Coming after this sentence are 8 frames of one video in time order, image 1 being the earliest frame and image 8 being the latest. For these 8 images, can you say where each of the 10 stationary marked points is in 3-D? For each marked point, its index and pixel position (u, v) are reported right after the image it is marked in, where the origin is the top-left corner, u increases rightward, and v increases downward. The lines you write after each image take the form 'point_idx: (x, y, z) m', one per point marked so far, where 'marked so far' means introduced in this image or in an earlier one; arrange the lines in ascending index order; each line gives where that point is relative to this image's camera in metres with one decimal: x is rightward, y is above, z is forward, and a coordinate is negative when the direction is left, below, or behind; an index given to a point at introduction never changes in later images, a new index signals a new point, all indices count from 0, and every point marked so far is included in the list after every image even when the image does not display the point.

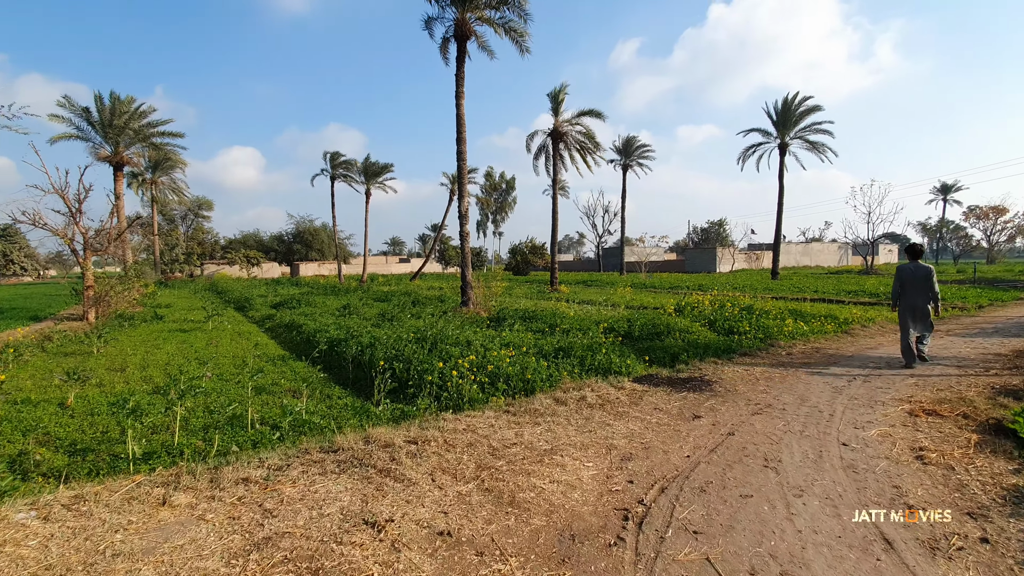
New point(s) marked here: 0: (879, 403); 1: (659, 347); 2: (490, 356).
0: (+4.0, -1.2, +5.4) m
1: (+2.5, -1.0, +8.5) m
2: (-0.3, -1.0, +7.1) m
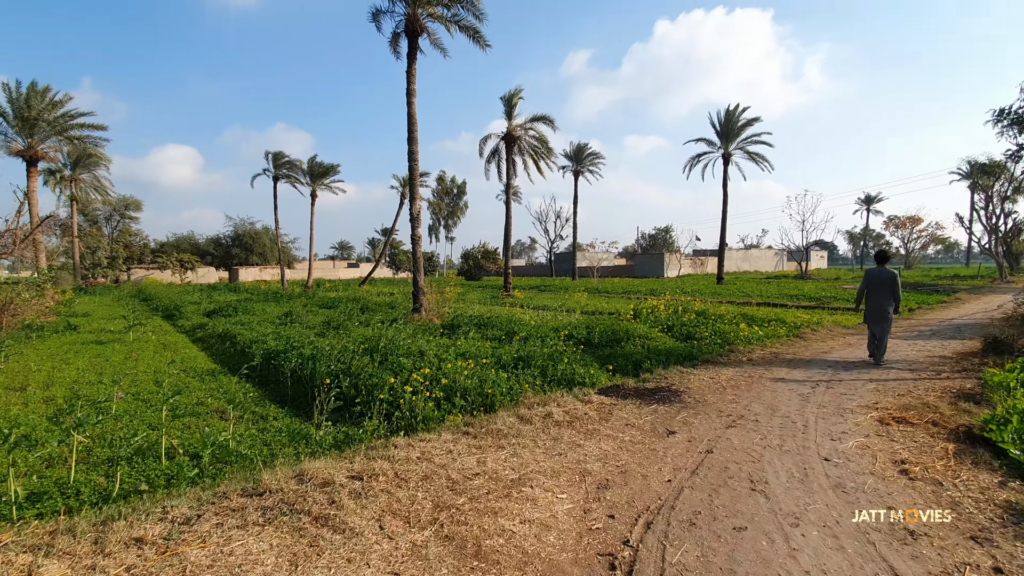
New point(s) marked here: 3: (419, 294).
0: (+3.6, -1.3, +5.2) m
1: (+1.8, -1.1, +8.2) m
2: (-0.9, -1.1, +6.6) m
3: (-2.8, -0.2, +14.9) m
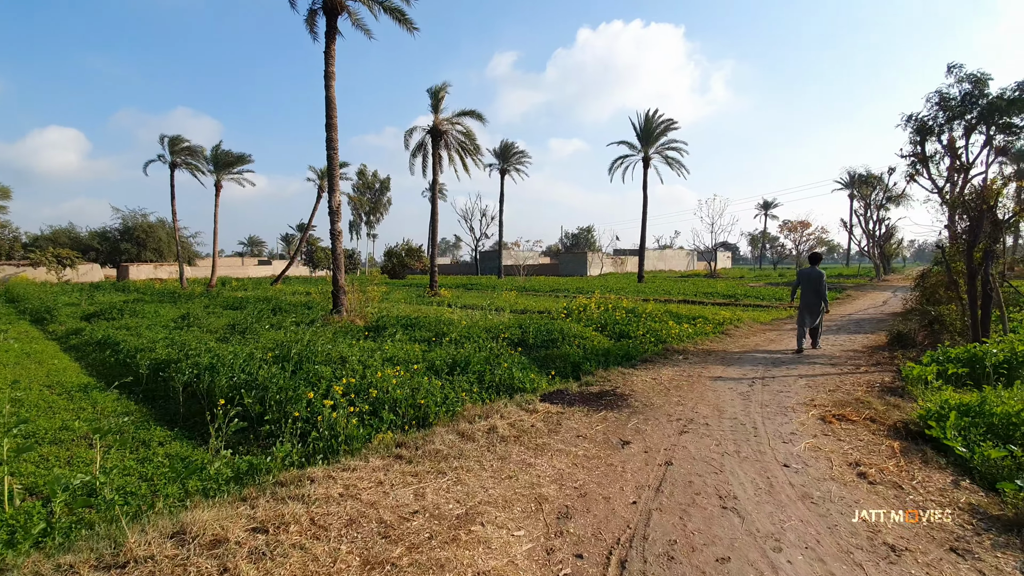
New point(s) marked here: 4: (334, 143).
0: (+2.9, -1.3, +5.2) m
1: (+0.8, -1.1, +7.9) m
2: (-1.7, -1.1, +5.9) m
3: (-4.8, -0.1, +13.8) m
4: (-5.2, +4.3, +14.5) m
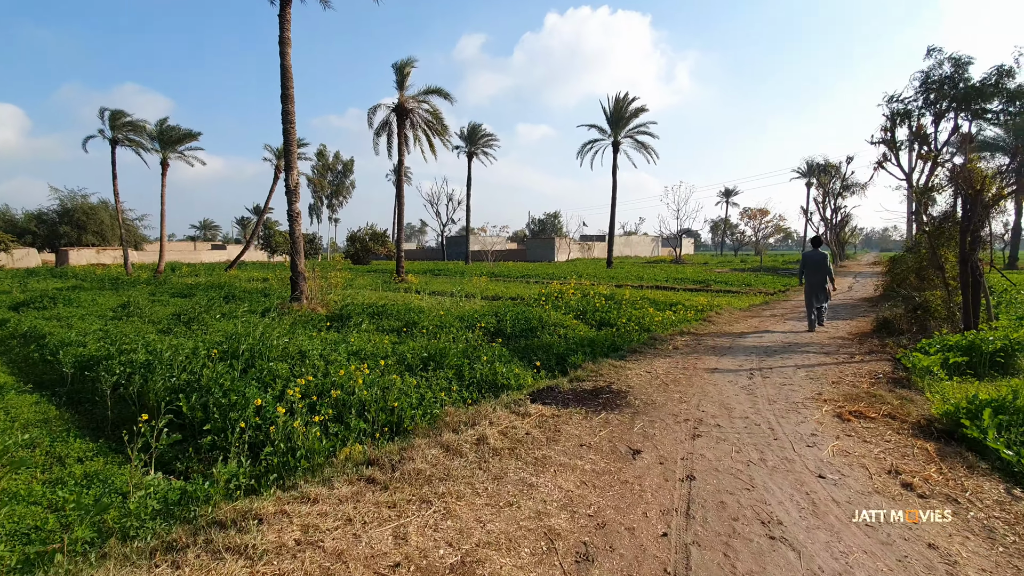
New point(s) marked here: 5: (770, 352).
0: (+2.8, -1.1, +4.8) m
1: (+0.4, -0.9, +7.3) m
2: (-1.9, -0.9, +5.1) m
3: (-5.5, +0.2, +12.8) m
4: (-6.0, +4.6, +13.3) m
5: (+3.8, -0.9, +7.3) m
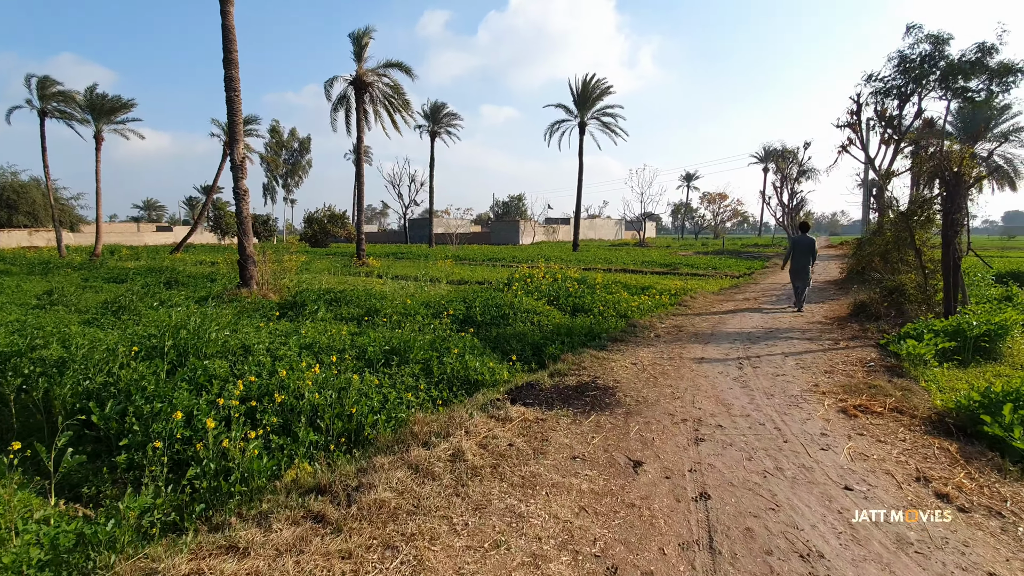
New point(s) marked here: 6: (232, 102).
0: (+2.6, -1.0, +4.5) m
1: (+0.1, -0.7, +6.8) m
2: (-2.1, -0.8, +4.4) m
3: (-6.3, +0.6, +11.7) m
4: (-6.8, +5.0, +12.1) m
5: (+3.4, -0.7, +7.0) m
6: (-6.8, +4.5, +12.0) m
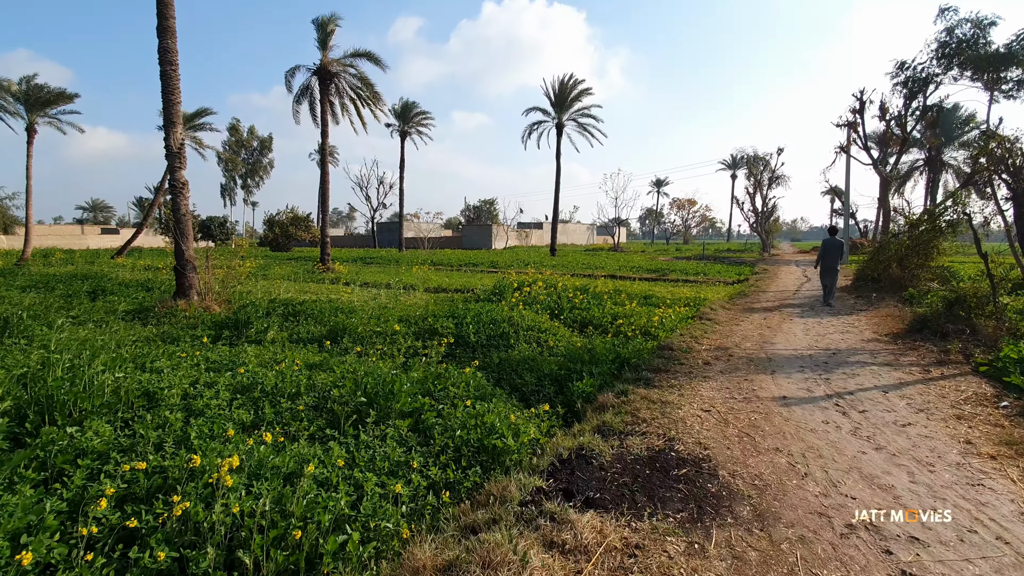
0: (+2.9, -1.1, +3.1) m
1: (+0.2, -0.8, +5.2) m
2: (-1.8, -0.9, +2.8) m
3: (-6.5, +0.4, +9.8) m
4: (-7.0, +4.8, +10.2) m
5: (+3.5, -0.9, +5.6) m
6: (-7.0, +4.3, +10.1) m
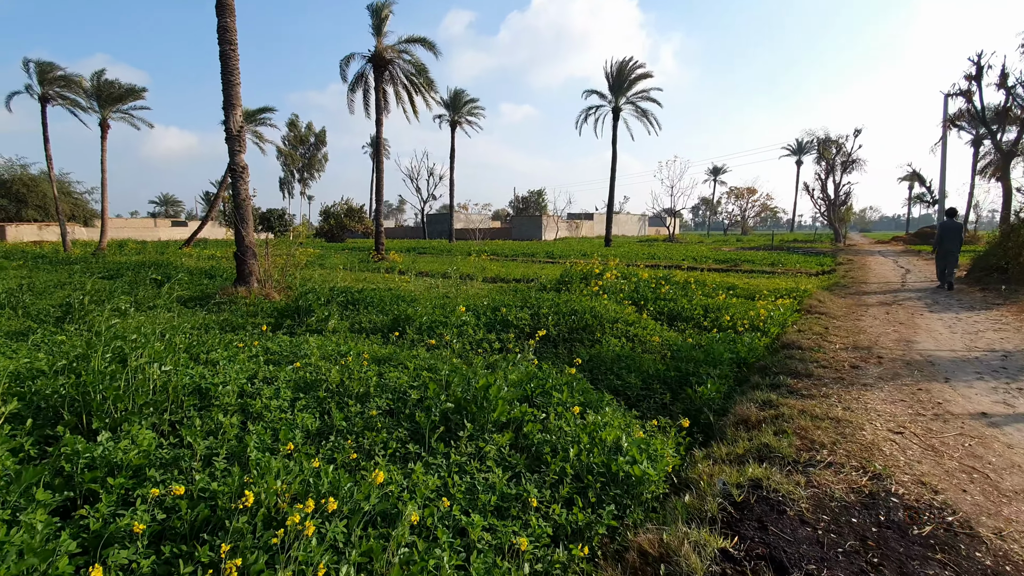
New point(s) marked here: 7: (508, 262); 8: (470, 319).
0: (+3.5, -1.0, +2.0) m
1: (+1.1, -0.7, +4.4) m
2: (-1.2, -0.8, +2.1) m
3: (-5.1, +0.6, +9.5) m
4: (-5.6, +5.1, +9.9) m
5: (+4.4, -0.7, +4.5) m
6: (-5.6, +4.6, +9.8) m
7: (-0.1, +1.0, +17.6) m
8: (-0.5, -0.4, +6.1) m
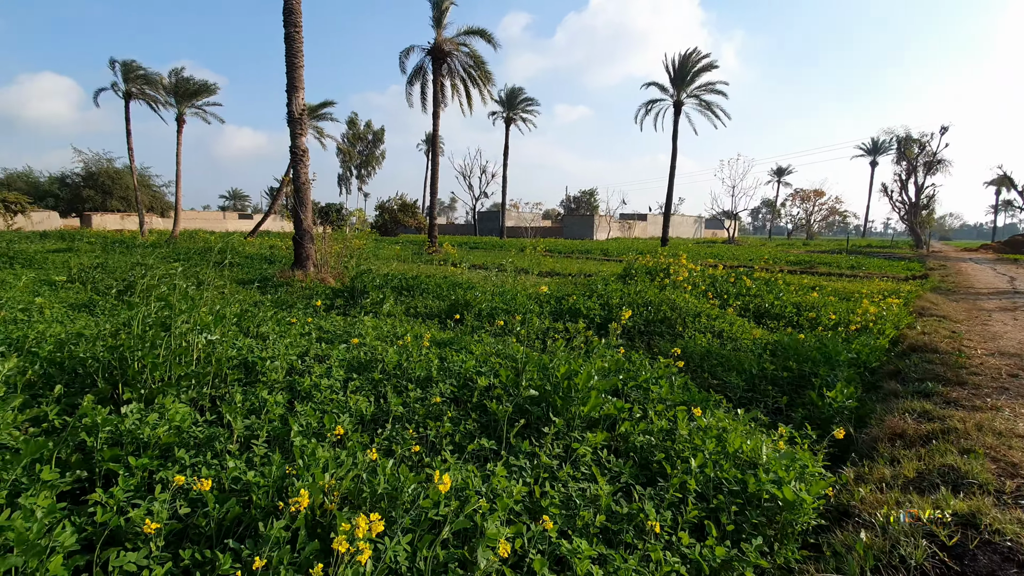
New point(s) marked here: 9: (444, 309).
0: (+3.8, -1.0, +1.1) m
1: (+1.6, -0.6, +3.7) m
2: (-0.8, -0.6, +1.7) m
3: (-4.0, +0.9, +9.4) m
4: (-4.3, +5.4, +9.8) m
5: (+5.0, -0.7, +3.5) m
6: (-4.3, +4.9, +9.8) m
7: (+1.8, +1.1, +17.0) m
8: (+0.3, -0.2, +5.5) m
9: (-0.8, -0.2, +5.7) m
